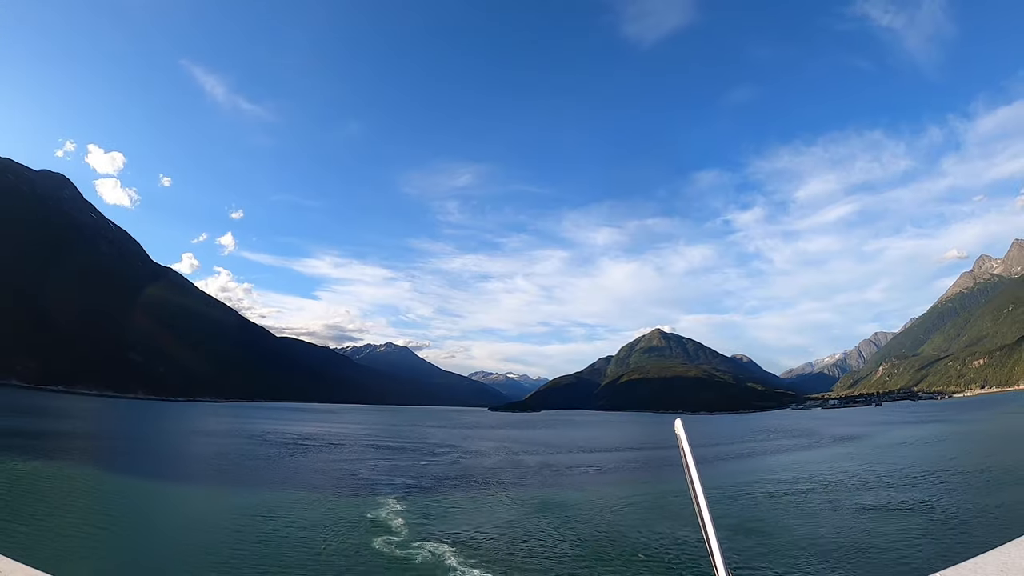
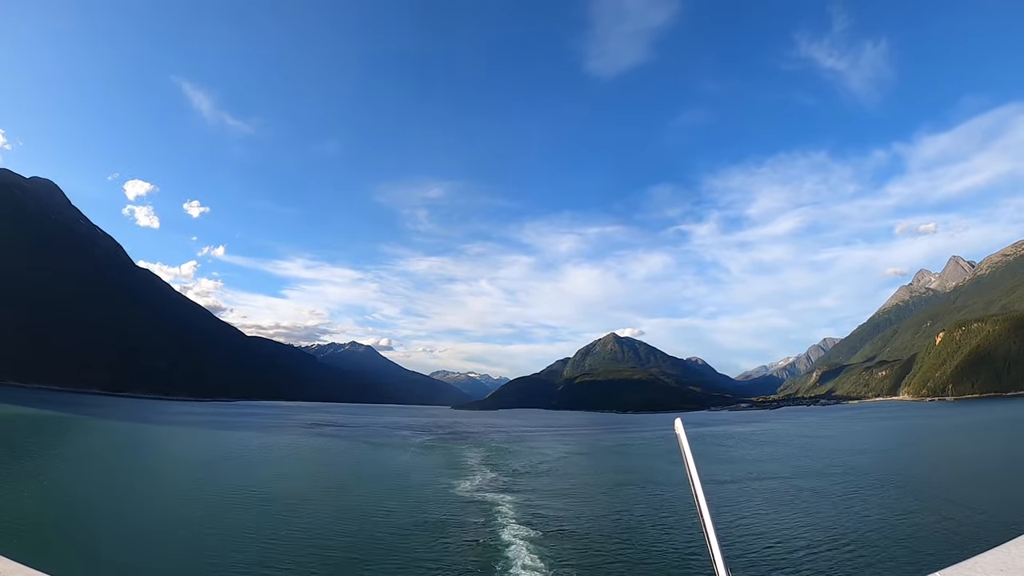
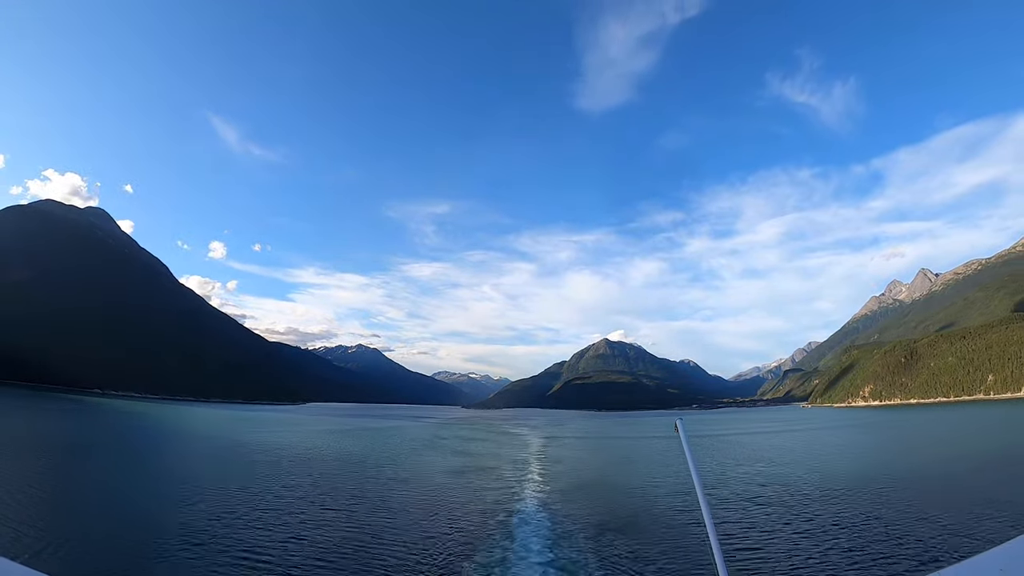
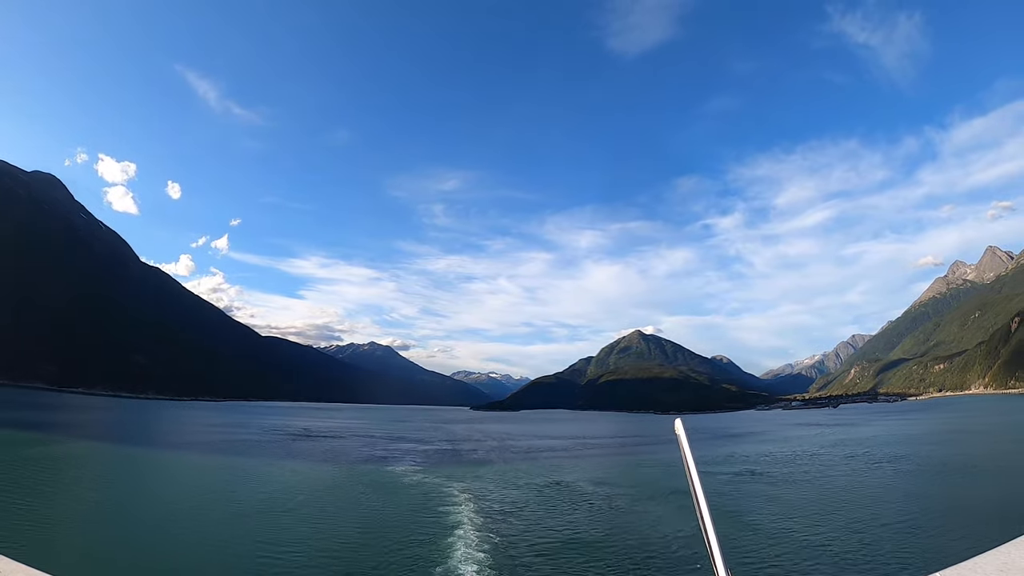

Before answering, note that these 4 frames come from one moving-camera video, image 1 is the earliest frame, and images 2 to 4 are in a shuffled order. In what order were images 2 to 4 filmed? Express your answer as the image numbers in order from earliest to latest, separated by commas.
4, 2, 3
